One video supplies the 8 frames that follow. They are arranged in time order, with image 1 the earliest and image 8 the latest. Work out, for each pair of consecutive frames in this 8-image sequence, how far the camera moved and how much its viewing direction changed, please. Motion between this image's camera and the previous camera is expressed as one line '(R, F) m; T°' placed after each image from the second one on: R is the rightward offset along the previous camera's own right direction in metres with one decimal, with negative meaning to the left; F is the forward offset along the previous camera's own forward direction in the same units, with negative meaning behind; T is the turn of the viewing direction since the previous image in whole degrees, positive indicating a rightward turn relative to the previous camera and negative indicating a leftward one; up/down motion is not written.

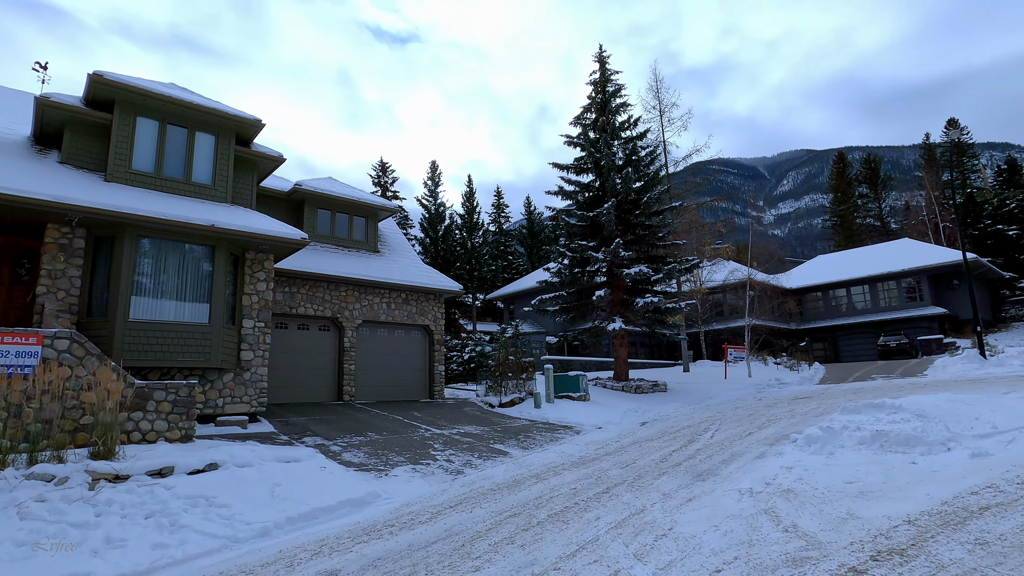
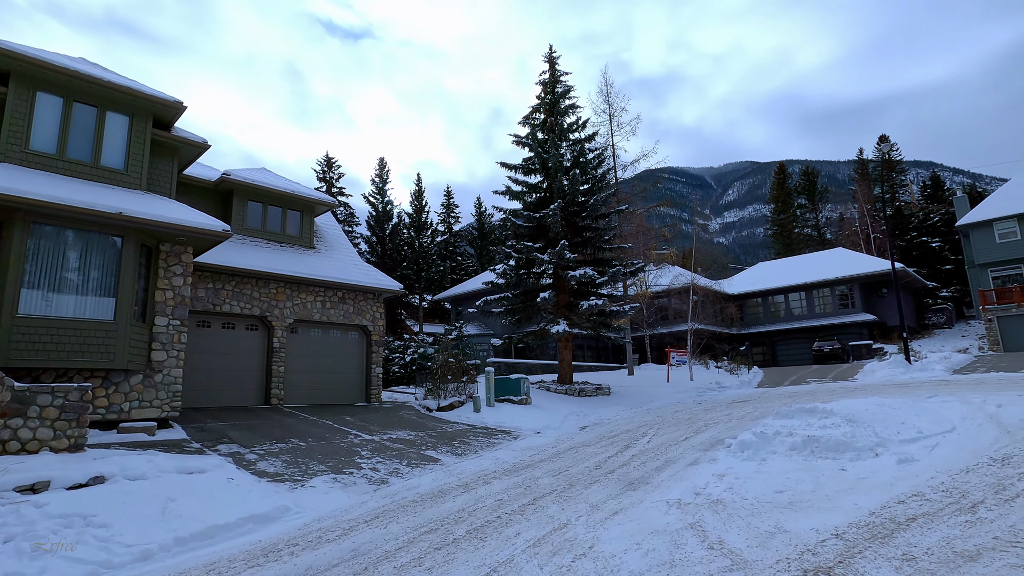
(+0.3, +0.4) m; +5°
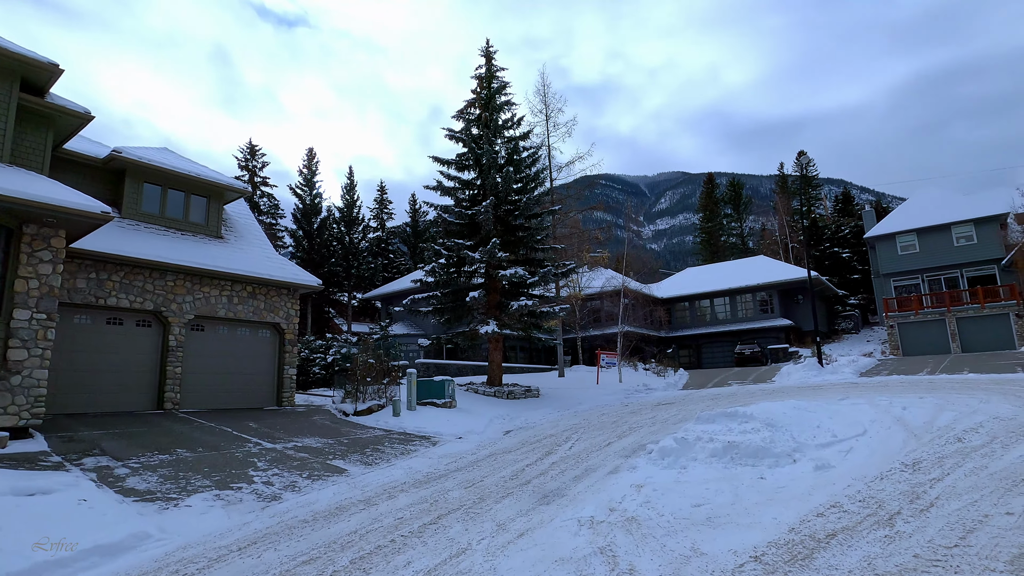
(+0.3, +0.6) m; +6°
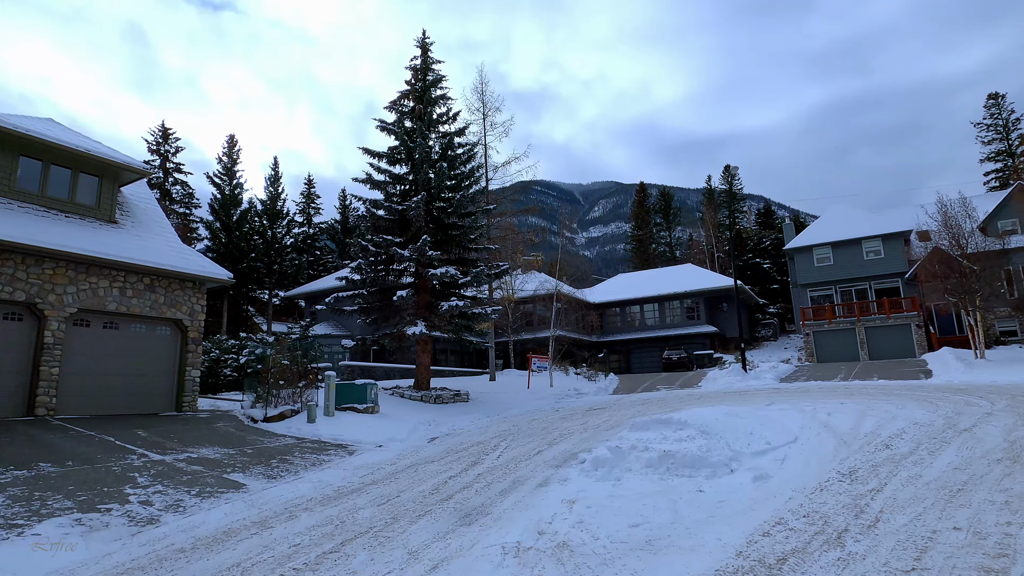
(+0.1, +0.6) m; +7°
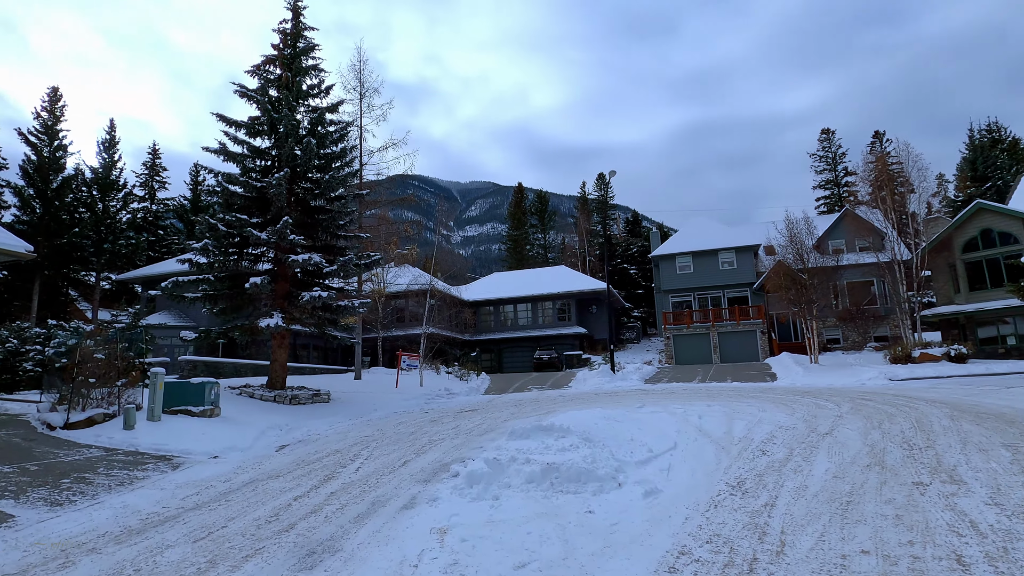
(0.0, +0.9) m; +13°
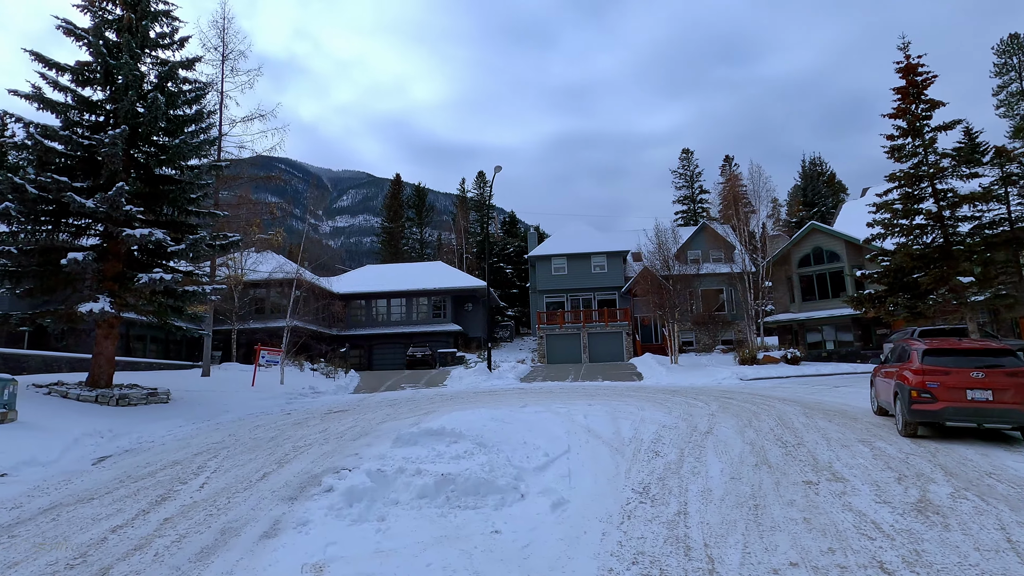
(-0.2, +0.7) m; +13°
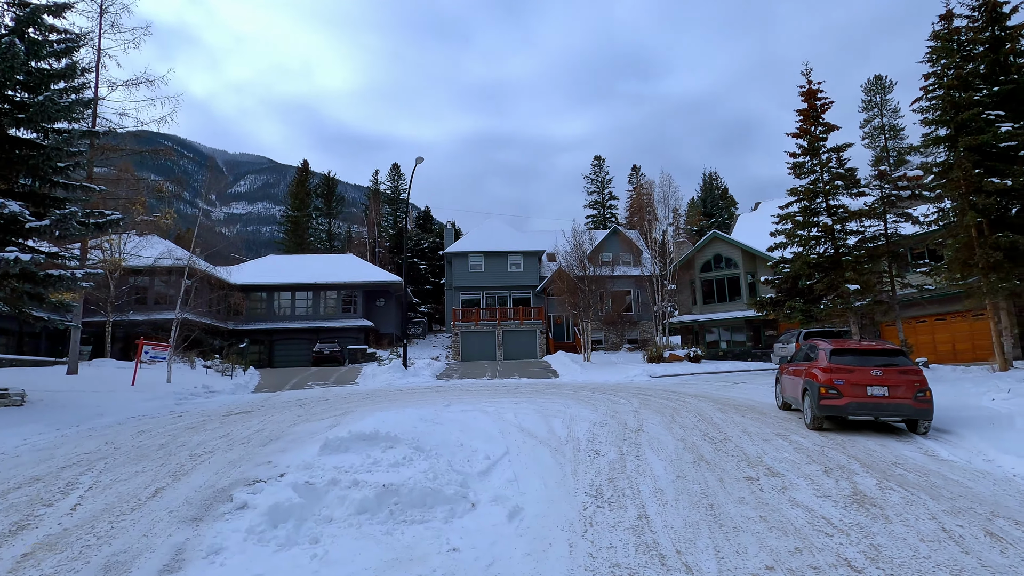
(-0.4, +0.3) m; +9°
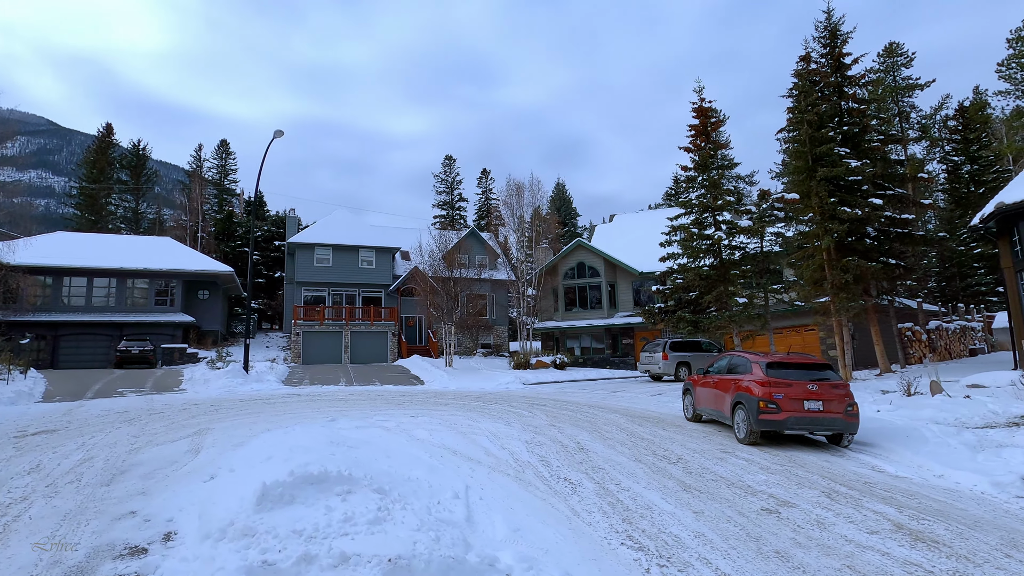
(-1.3, +1.4) m; +16°
